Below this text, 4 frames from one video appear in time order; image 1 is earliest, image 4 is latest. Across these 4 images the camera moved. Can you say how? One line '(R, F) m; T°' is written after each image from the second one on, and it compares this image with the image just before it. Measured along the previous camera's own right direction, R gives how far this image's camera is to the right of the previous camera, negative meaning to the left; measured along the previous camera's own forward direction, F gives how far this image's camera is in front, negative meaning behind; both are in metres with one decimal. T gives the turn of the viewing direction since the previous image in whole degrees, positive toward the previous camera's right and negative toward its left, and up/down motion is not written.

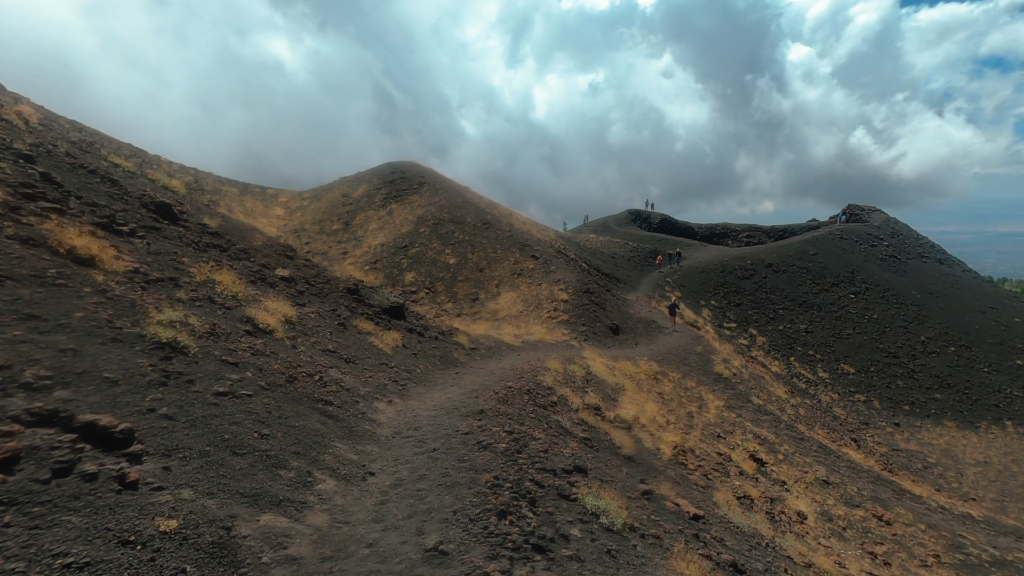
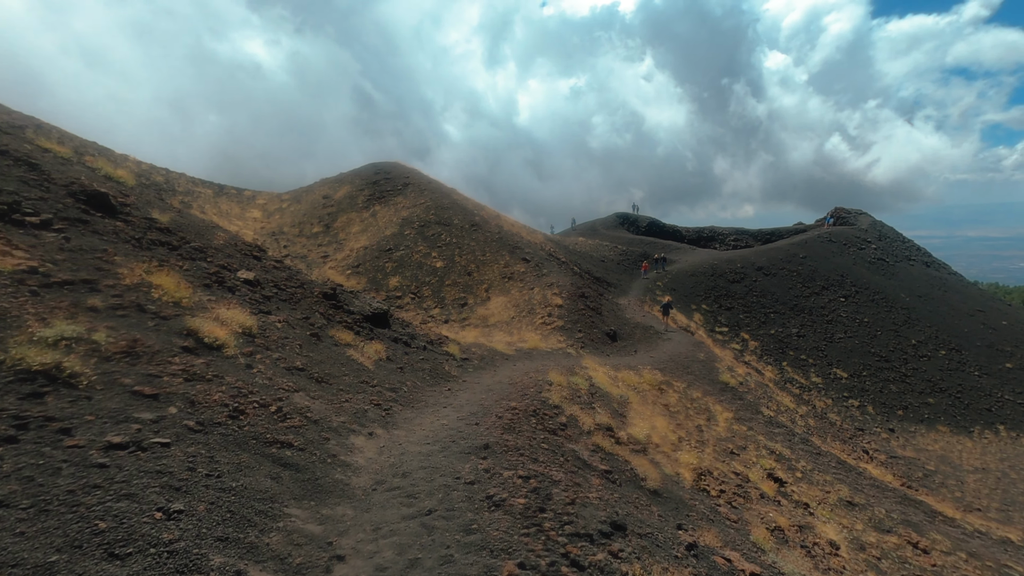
(-0.3, +1.9) m; +1°
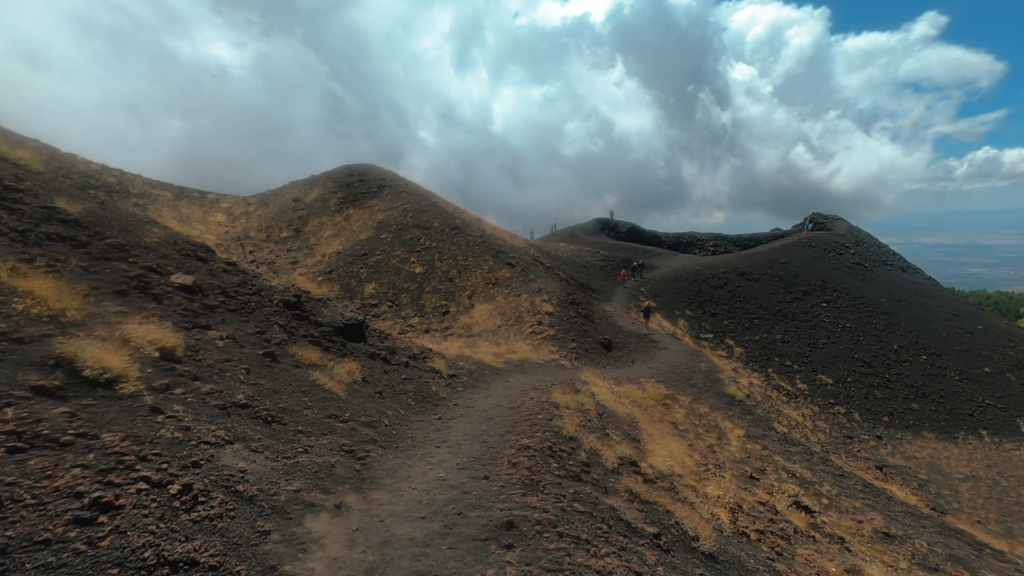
(-0.5, +2.4) m; +2°
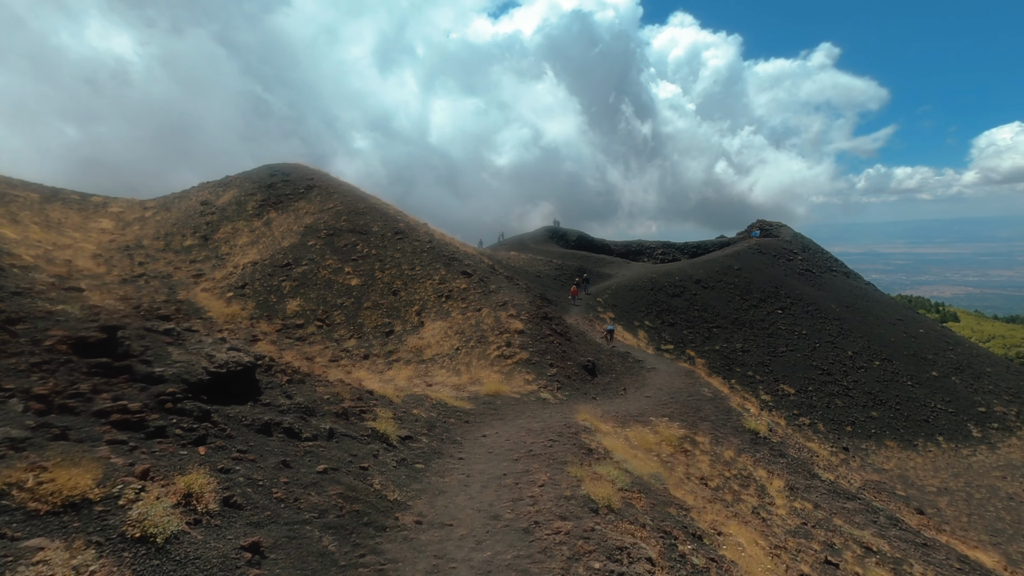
(-0.7, +5.8) m; +5°
